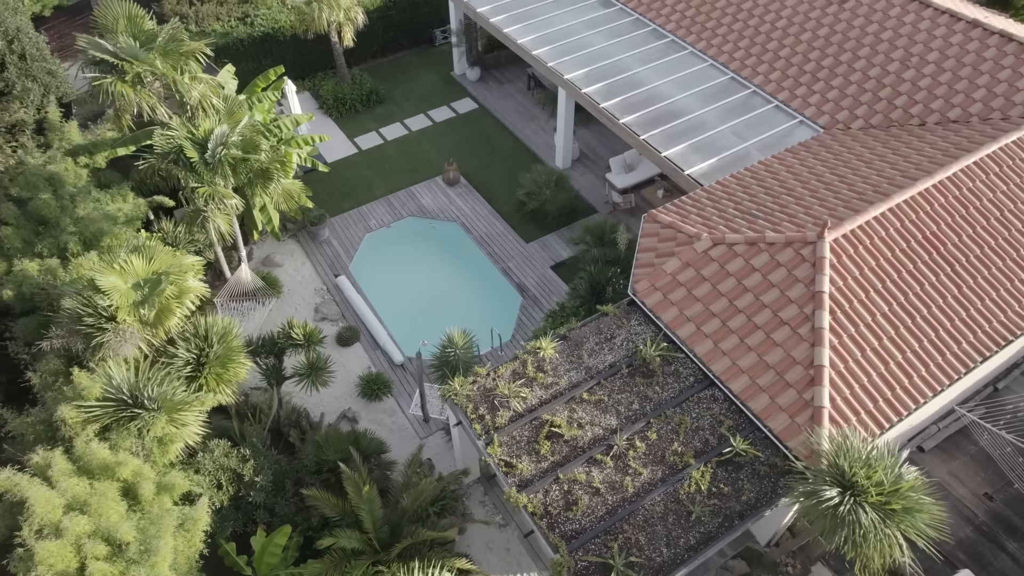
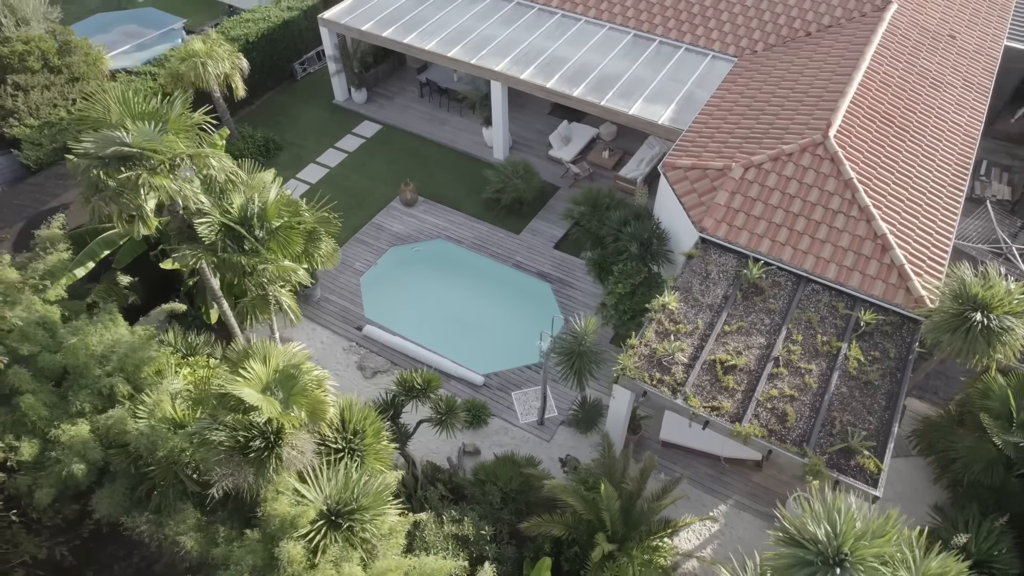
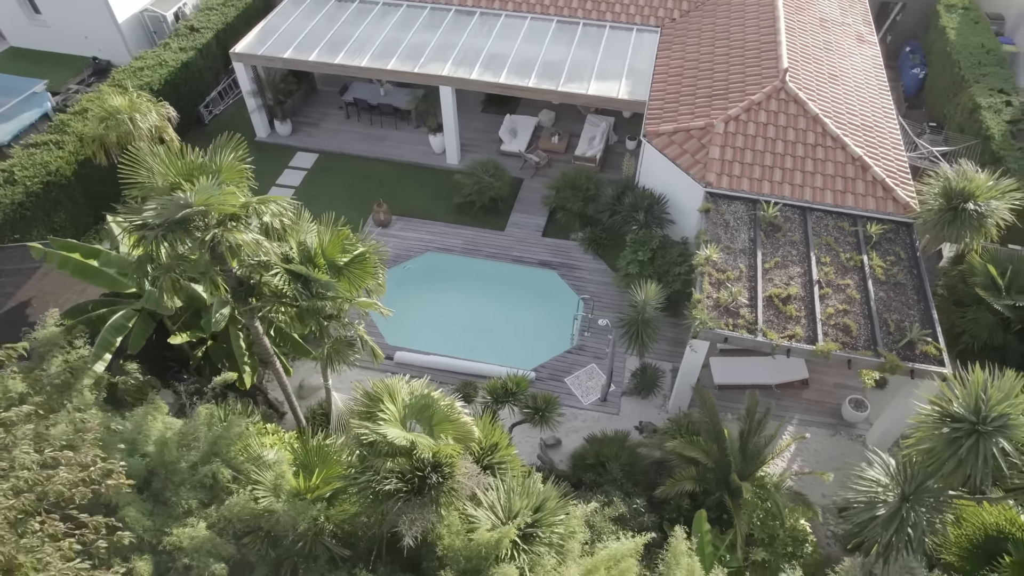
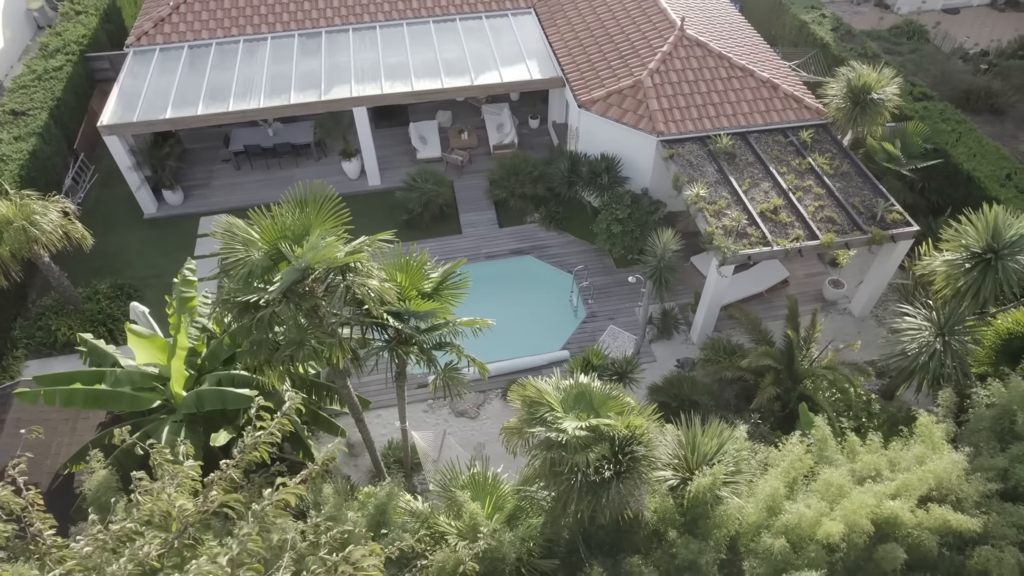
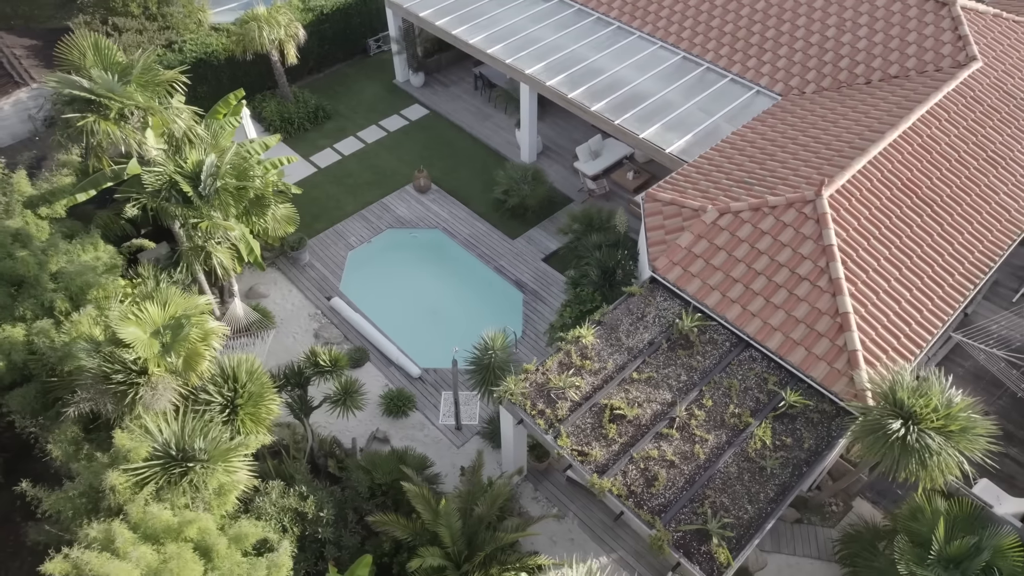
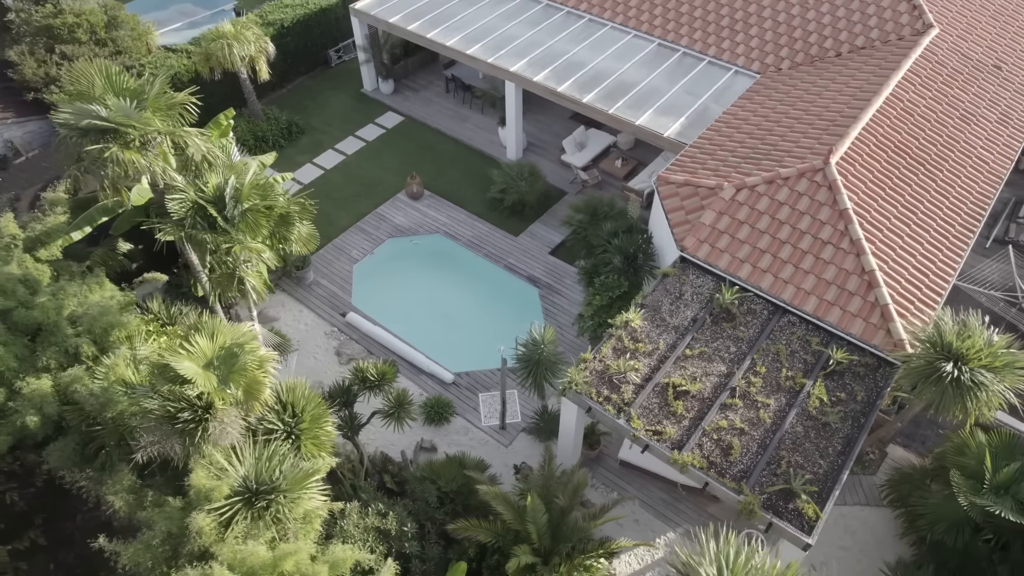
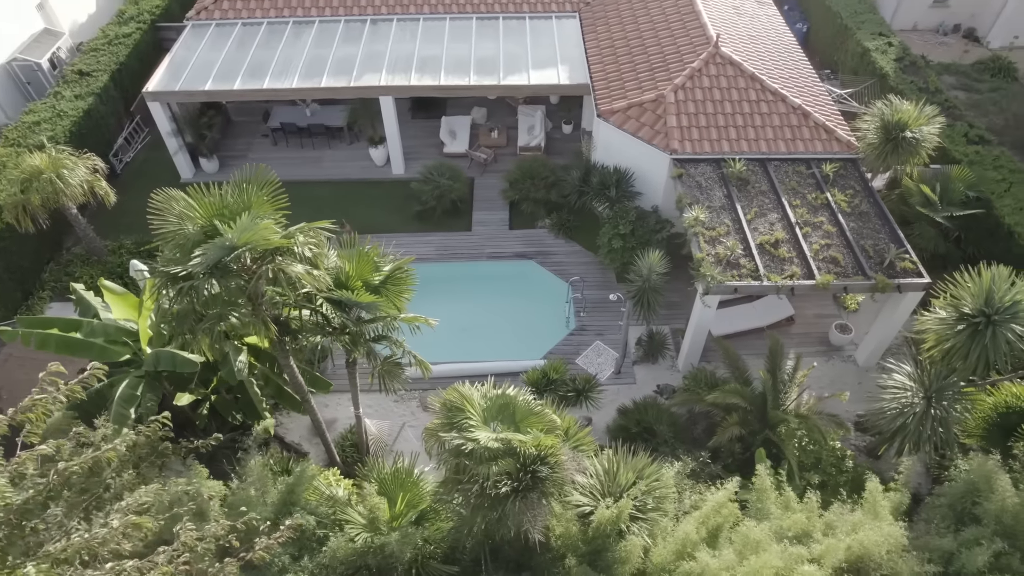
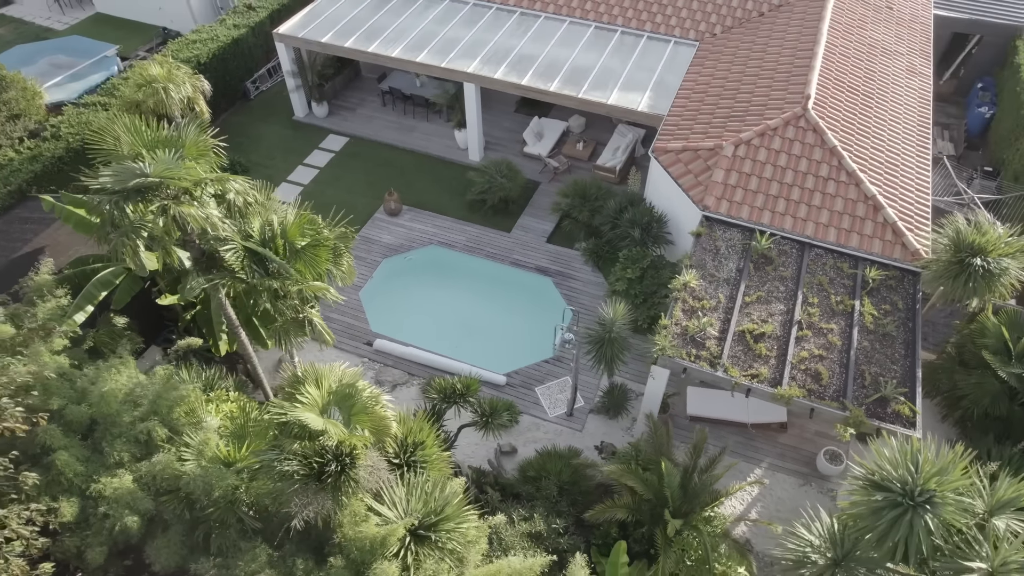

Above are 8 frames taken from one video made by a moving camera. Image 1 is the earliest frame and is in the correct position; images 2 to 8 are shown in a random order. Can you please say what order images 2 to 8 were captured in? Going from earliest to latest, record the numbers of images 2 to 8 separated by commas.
5, 6, 2, 8, 3, 7, 4
